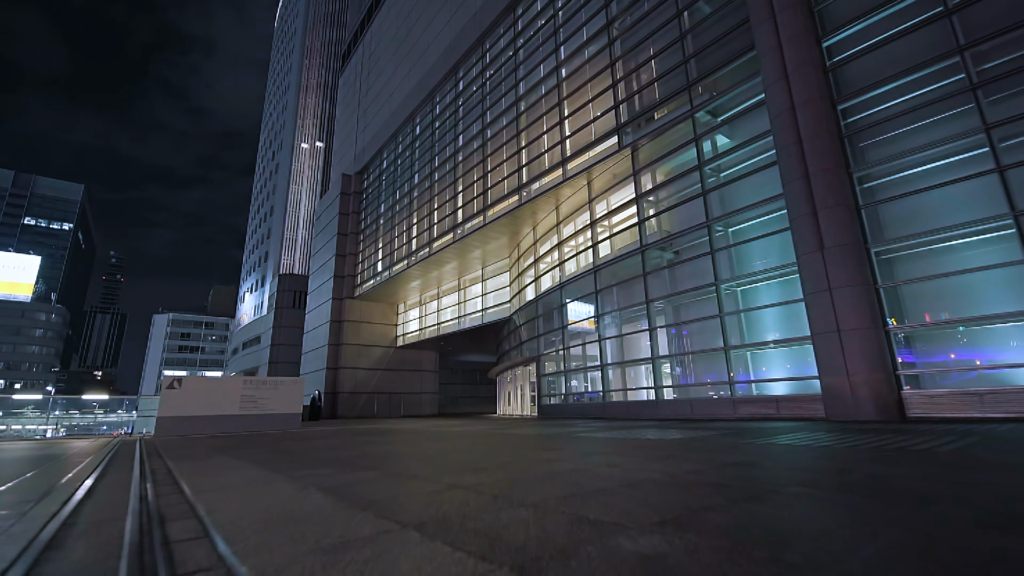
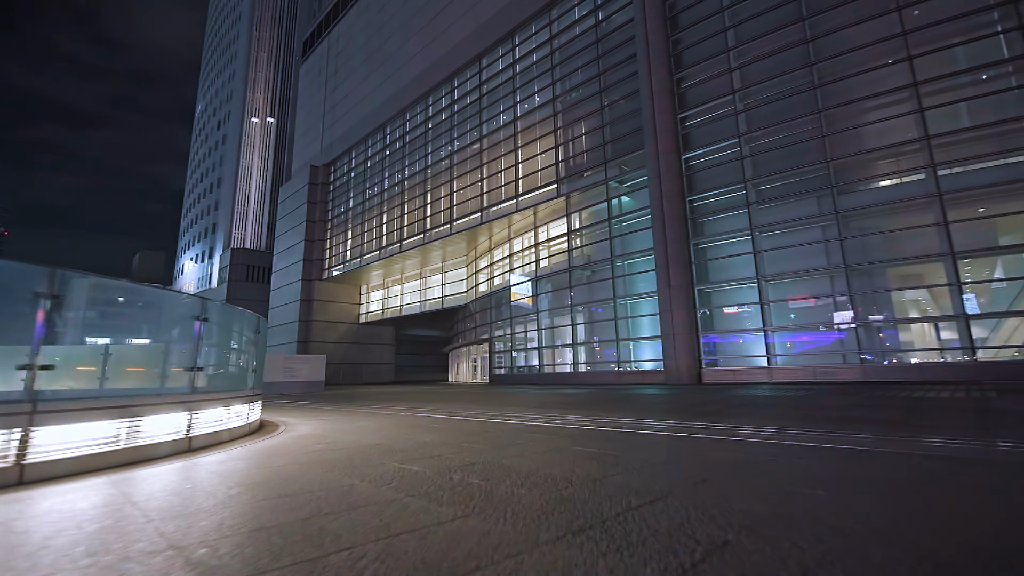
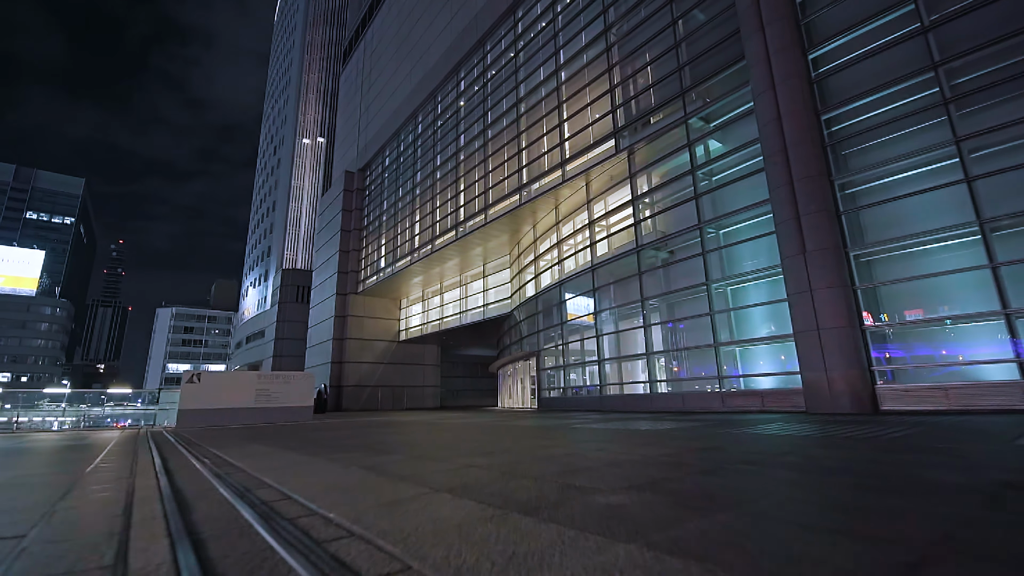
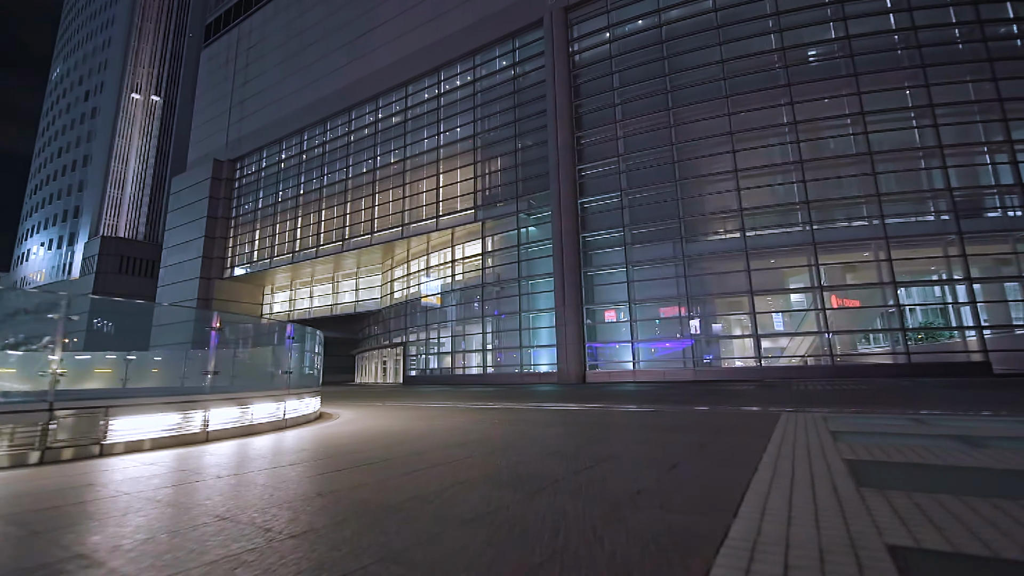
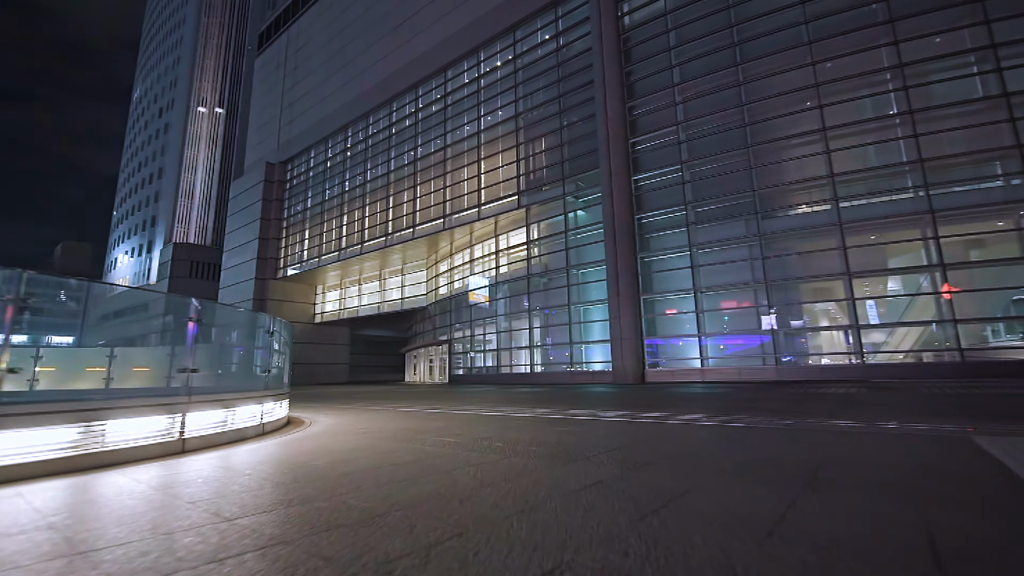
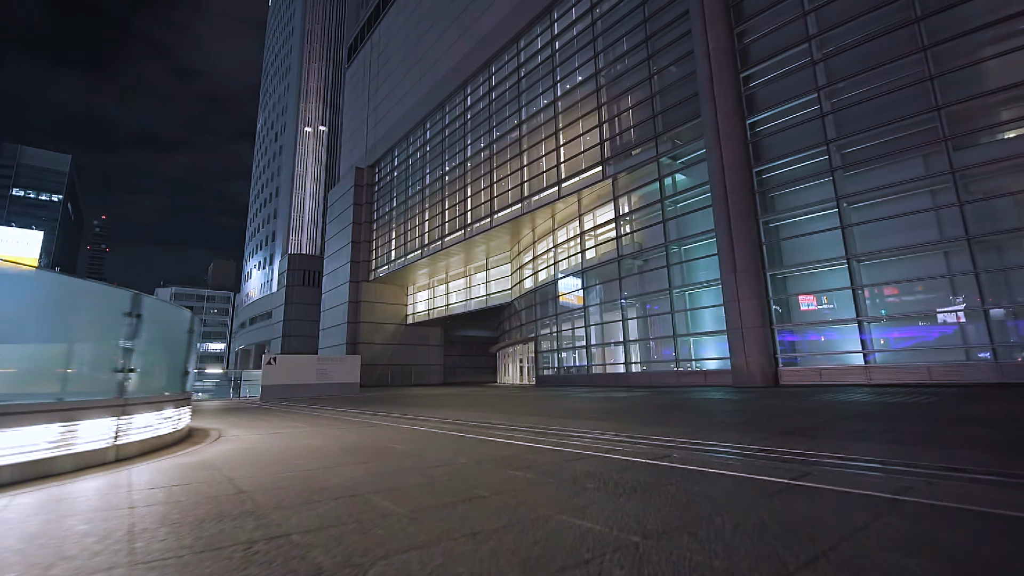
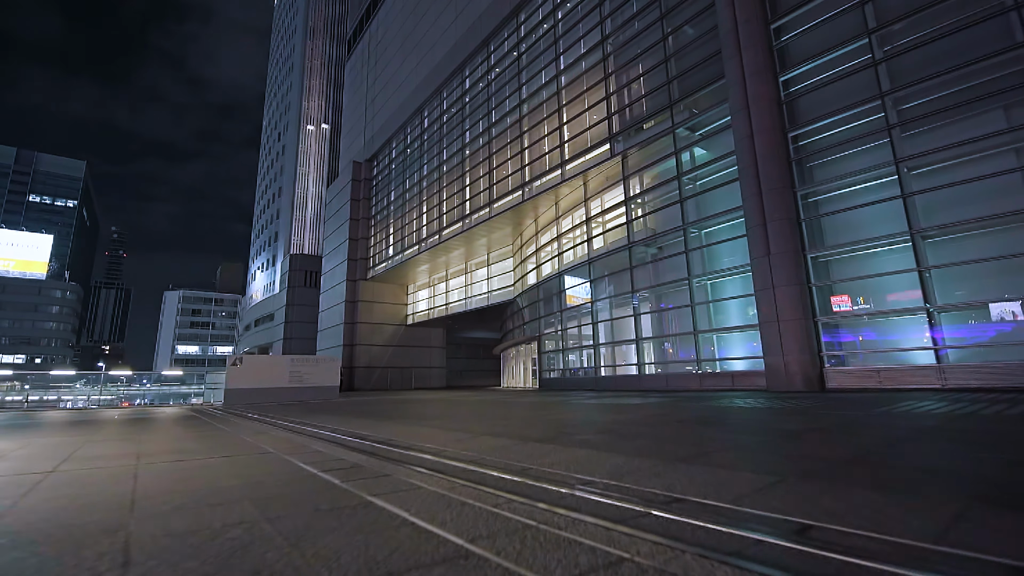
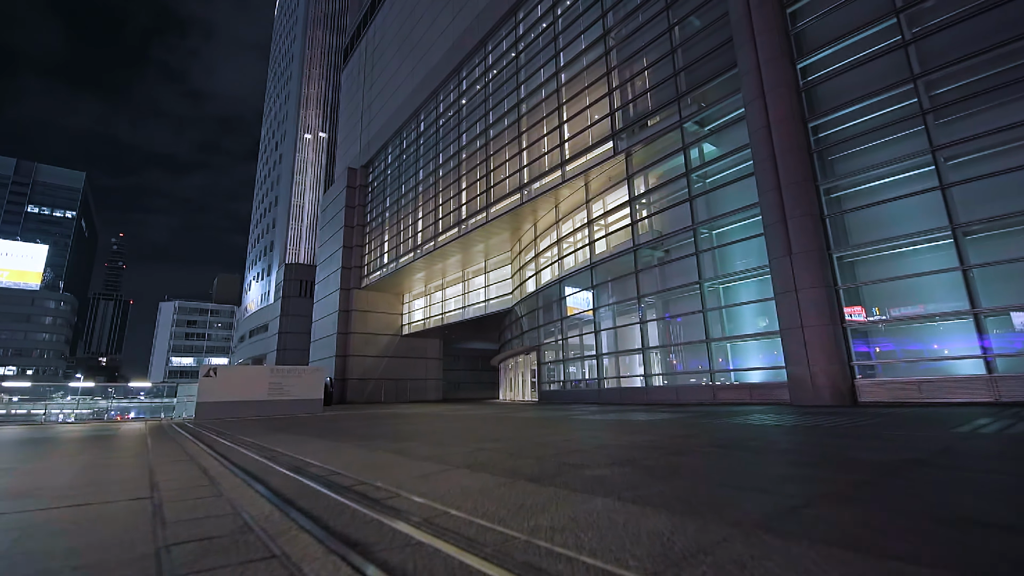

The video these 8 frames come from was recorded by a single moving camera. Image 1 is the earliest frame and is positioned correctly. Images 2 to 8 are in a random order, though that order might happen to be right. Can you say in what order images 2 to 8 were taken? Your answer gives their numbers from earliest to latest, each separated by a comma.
3, 8, 7, 6, 2, 5, 4
